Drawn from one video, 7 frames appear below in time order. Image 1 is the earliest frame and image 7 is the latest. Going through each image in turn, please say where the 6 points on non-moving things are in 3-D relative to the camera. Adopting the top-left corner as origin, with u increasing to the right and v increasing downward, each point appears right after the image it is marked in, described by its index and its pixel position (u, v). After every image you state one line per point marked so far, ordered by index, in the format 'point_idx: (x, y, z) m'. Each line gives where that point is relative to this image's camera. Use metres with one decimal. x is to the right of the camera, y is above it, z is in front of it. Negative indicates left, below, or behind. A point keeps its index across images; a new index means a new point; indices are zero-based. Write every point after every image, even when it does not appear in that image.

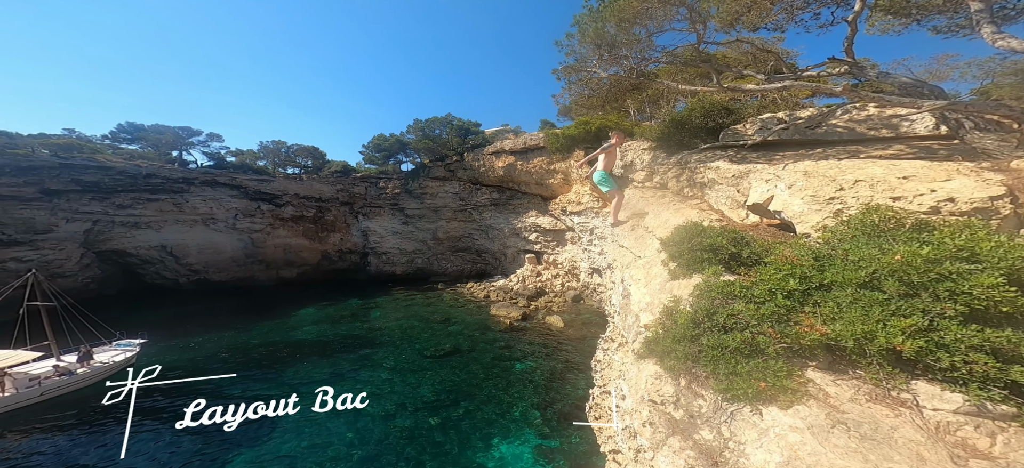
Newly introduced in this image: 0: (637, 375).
0: (+4.2, -4.5, +11.8) m
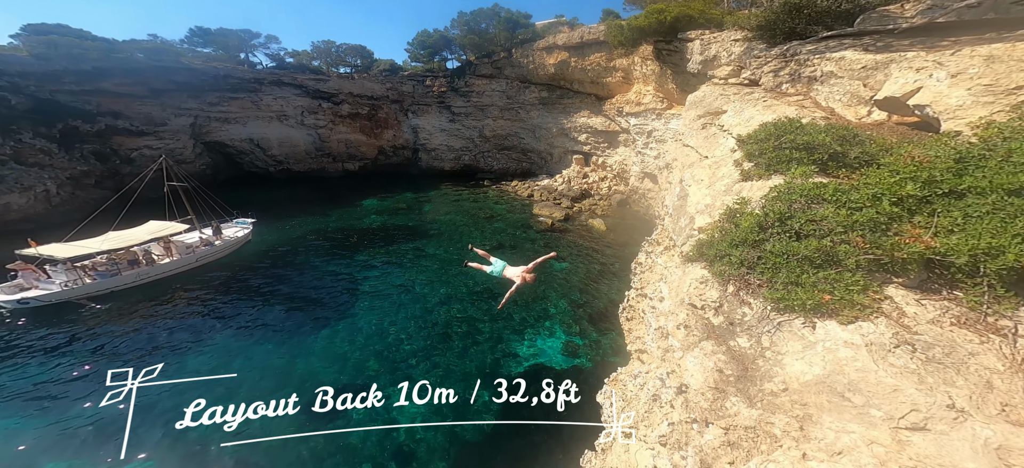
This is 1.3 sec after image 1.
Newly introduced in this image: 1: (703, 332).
0: (+5.6, -1.3, +11.4) m
1: (+5.2, -2.5, +9.5) m
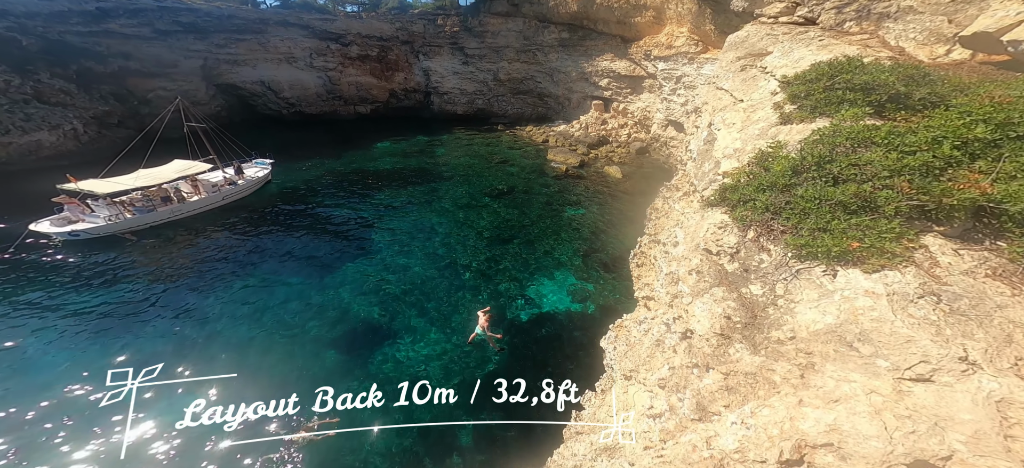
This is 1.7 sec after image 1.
0: (+5.7, +0.3, +11.0) m
1: (+5.3, -1.1, +9.2) m
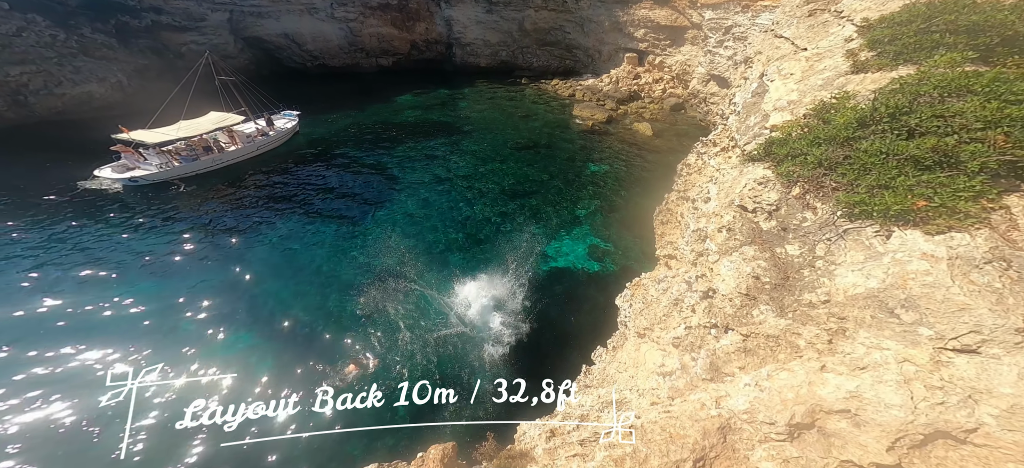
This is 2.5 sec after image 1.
0: (+6.1, +1.5, +10.2) m
1: (+5.5, -0.1, +8.6) m
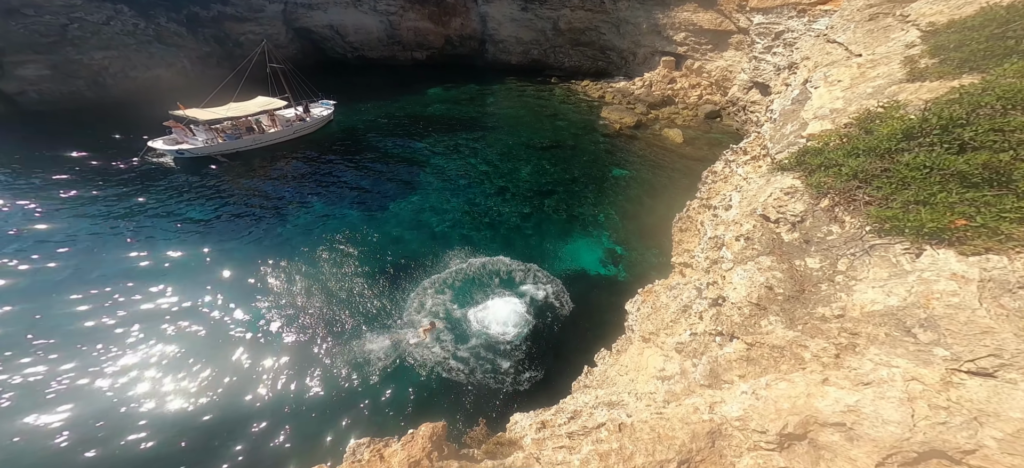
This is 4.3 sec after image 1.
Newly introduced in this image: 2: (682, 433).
0: (+6.5, +1.3, +9.9) m
1: (+5.7, -0.2, +8.3) m
2: (+2.7, -3.2, +5.8) m
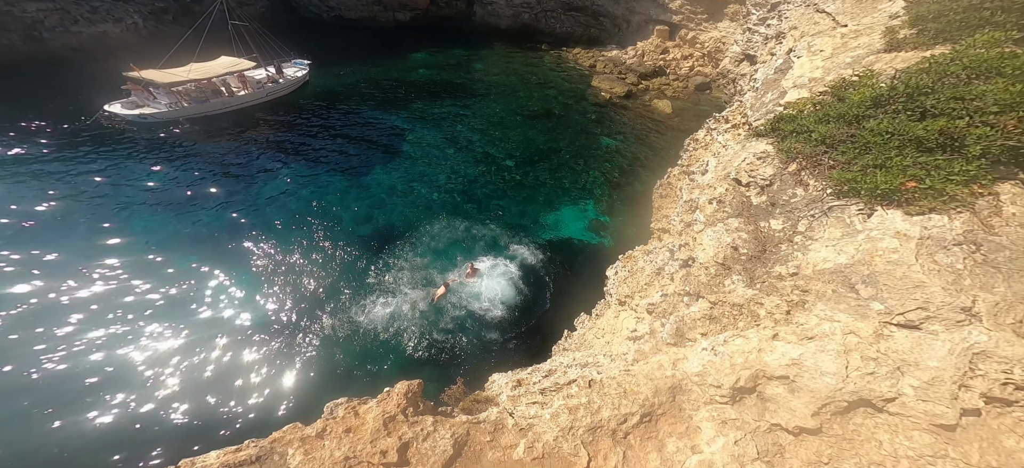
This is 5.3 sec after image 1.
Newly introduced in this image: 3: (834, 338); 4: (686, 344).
0: (+6.0, +2.1, +10.0) m
1: (+5.2, +0.5, +8.6) m
2: (+2.3, -2.6, +6.1) m
3: (+4.8, -1.6, +5.4) m
4: (+3.3, -2.1, +6.9) m
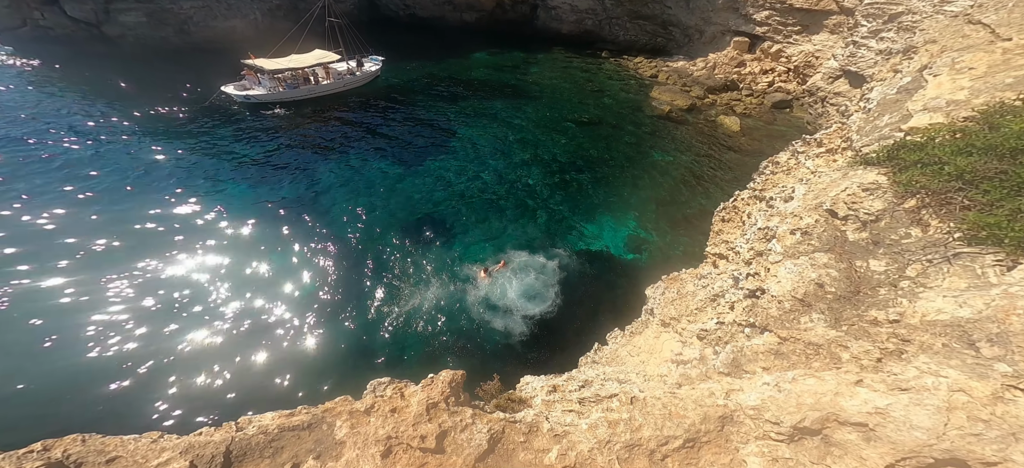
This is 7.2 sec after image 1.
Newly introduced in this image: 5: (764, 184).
0: (+7.5, +1.4, +9.3) m
1: (+6.4, -0.2, +7.9) m
2: (+2.9, -2.9, +5.8) m
3: (+5.5, -2.1, +4.8) m
4: (+4.1, -2.5, +6.5) m
5: (+9.0, +1.9, +13.6) m
